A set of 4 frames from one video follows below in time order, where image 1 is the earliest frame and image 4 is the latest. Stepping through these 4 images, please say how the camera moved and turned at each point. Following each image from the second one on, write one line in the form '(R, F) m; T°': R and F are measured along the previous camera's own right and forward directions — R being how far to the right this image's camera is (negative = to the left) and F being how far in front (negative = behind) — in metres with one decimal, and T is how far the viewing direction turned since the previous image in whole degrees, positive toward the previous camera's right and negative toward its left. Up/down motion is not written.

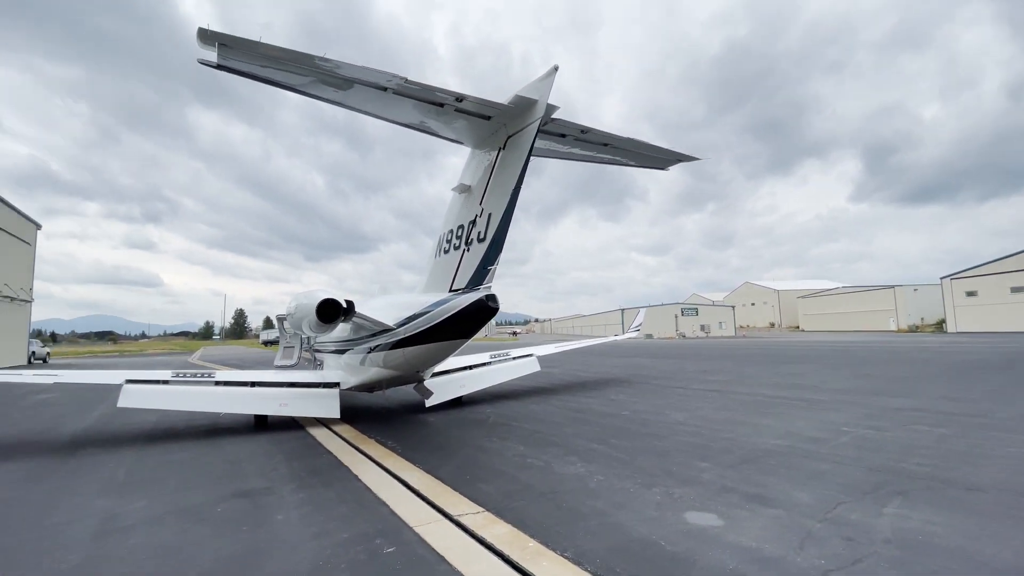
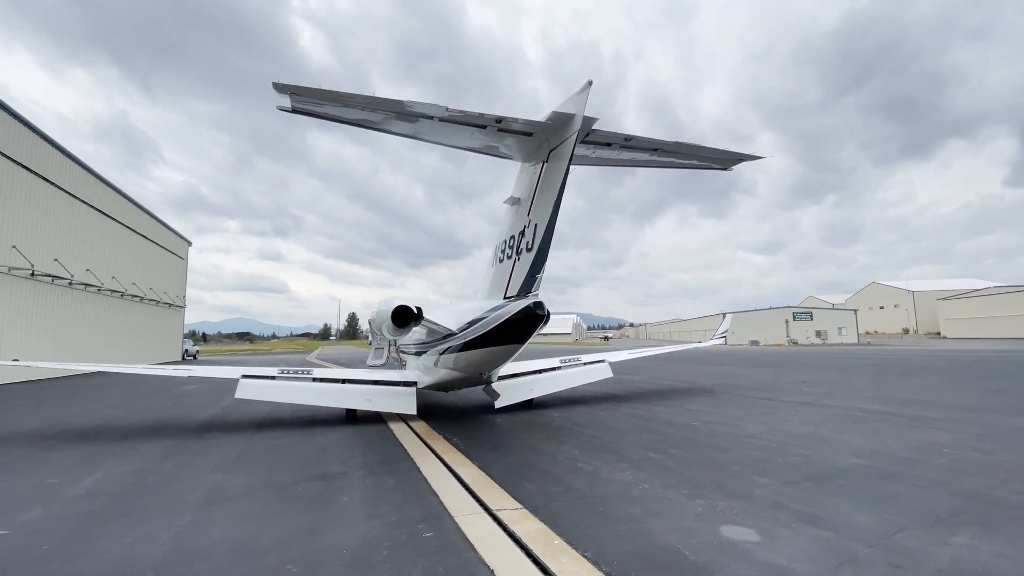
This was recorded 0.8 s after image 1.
(+0.5, -0.2) m; -11°
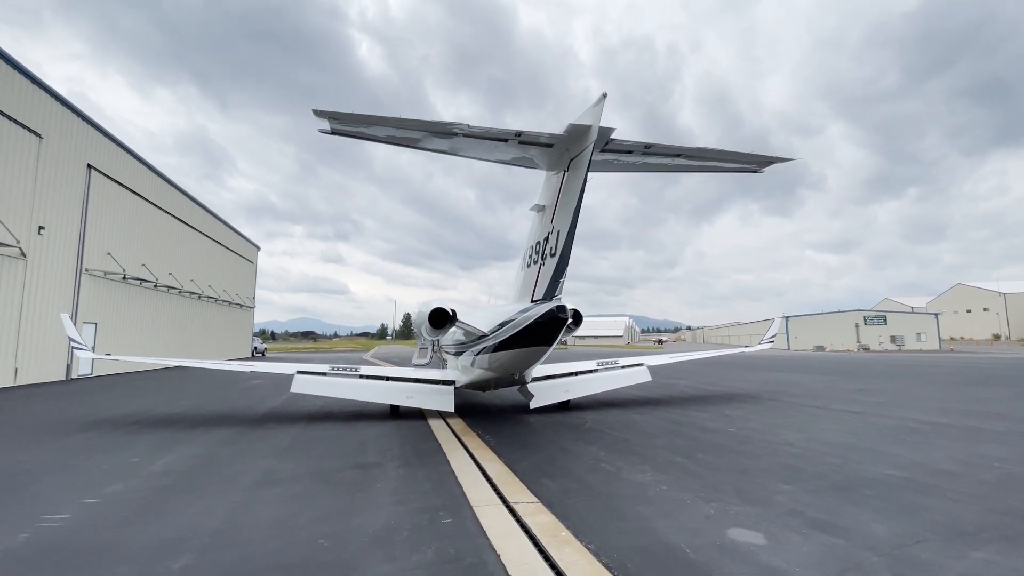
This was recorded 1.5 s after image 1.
(+0.3, -0.2) m; -6°
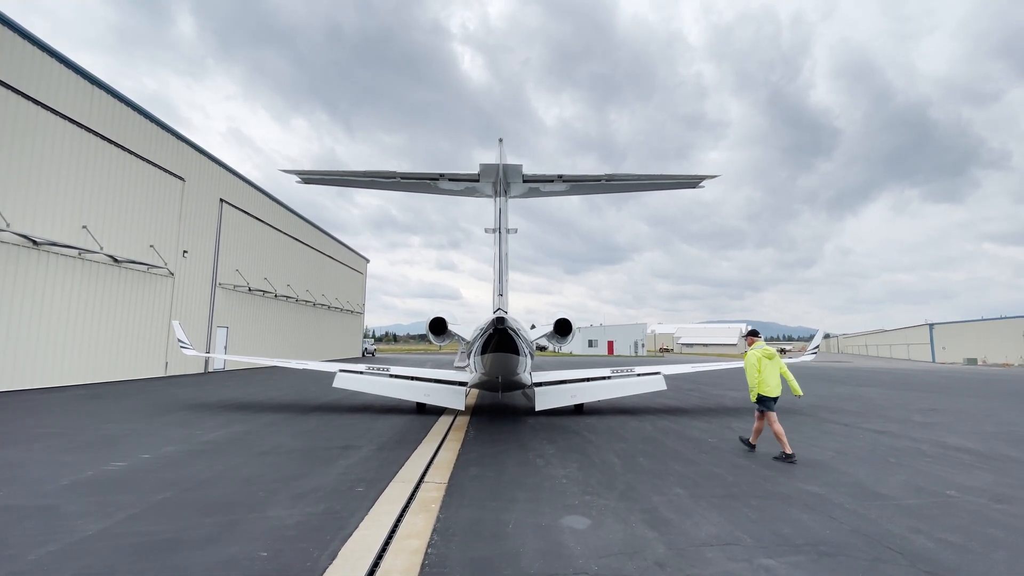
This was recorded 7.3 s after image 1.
(+2.1, -0.6) m; -13°
